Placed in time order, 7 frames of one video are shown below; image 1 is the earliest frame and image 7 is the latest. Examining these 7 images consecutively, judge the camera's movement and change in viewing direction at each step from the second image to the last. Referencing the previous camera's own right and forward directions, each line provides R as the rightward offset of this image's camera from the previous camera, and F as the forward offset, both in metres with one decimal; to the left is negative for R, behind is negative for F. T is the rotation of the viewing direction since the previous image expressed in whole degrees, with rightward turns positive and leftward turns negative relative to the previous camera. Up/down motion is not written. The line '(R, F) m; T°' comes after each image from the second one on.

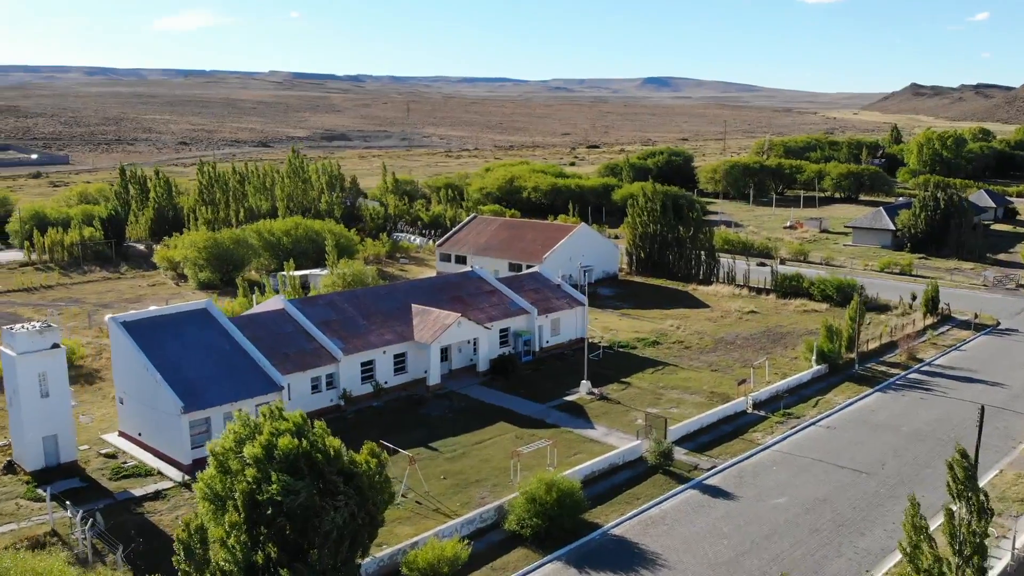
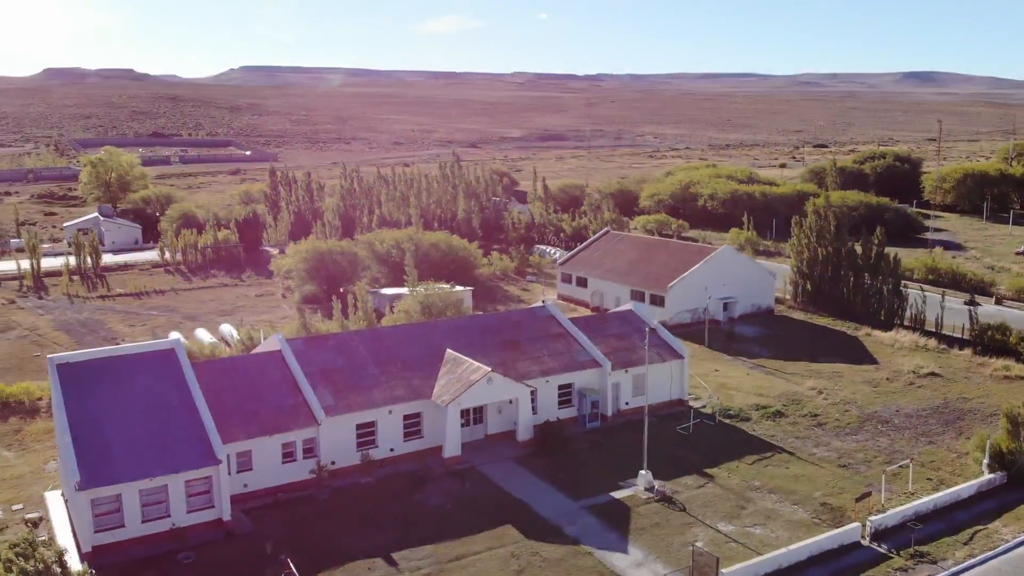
(+4.5, +7.8) m; -14°
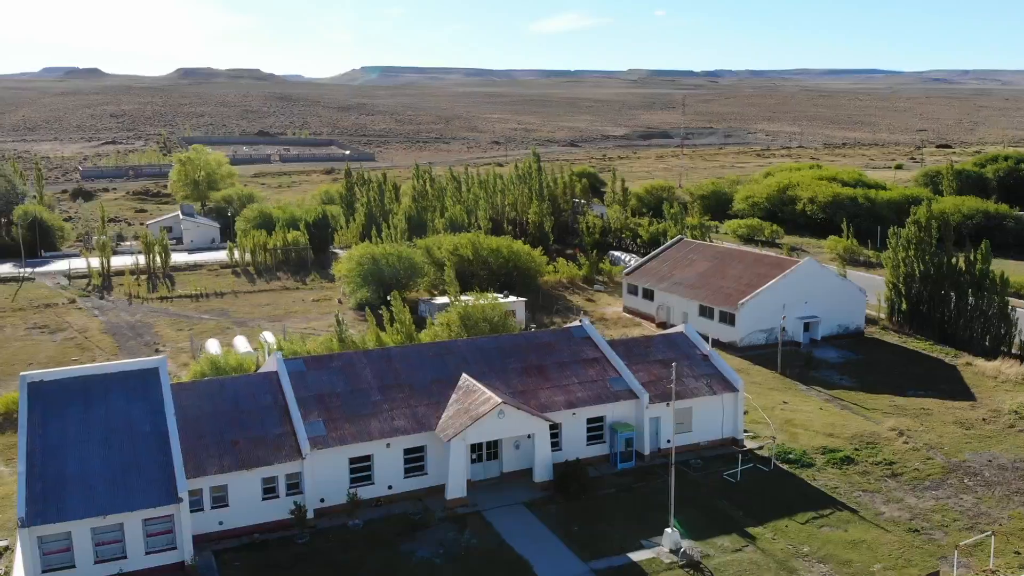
(+2.1, +3.0) m; -7°
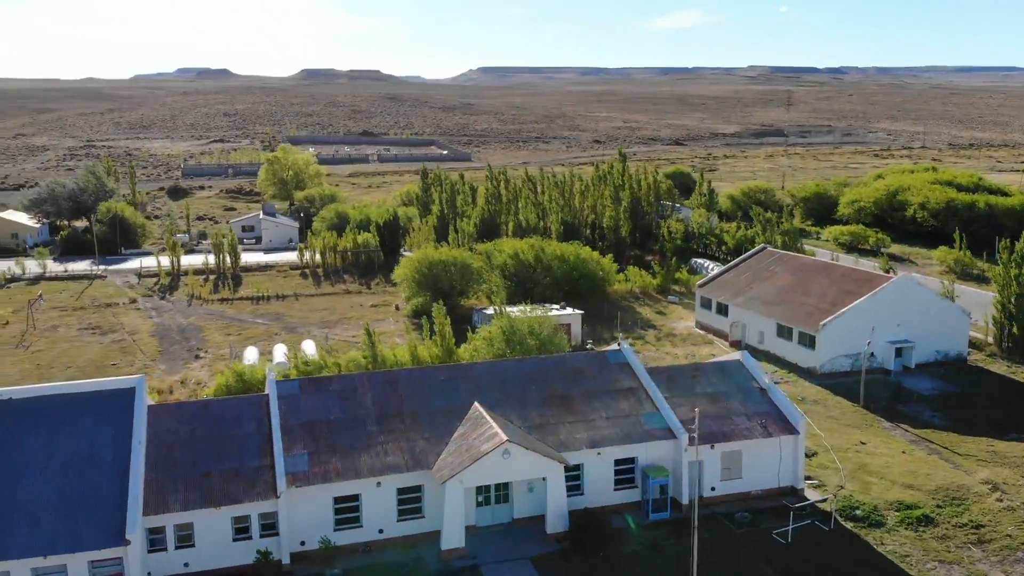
(+2.0, +2.9) m; -7°
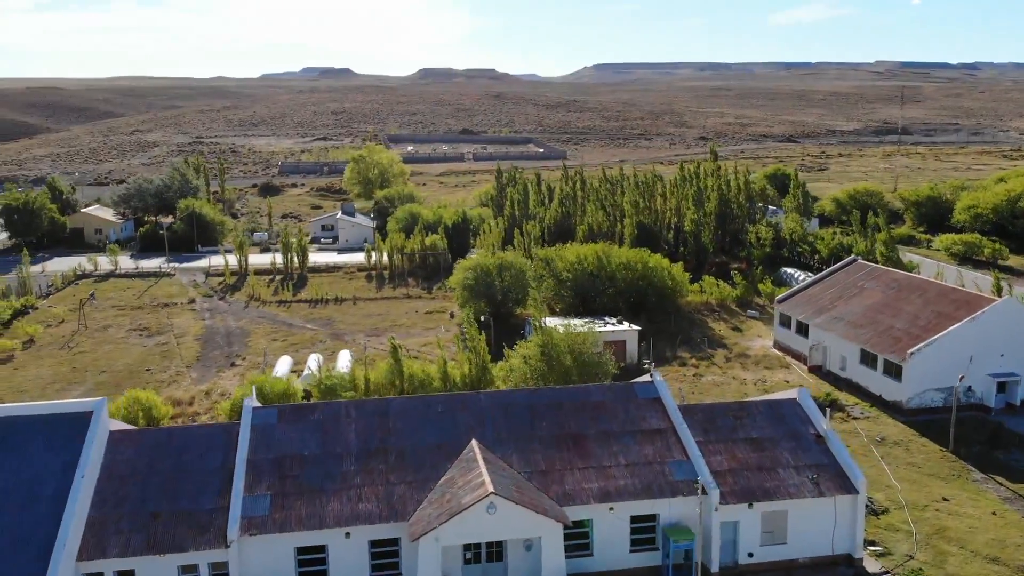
(+2.0, +3.0) m; -7°
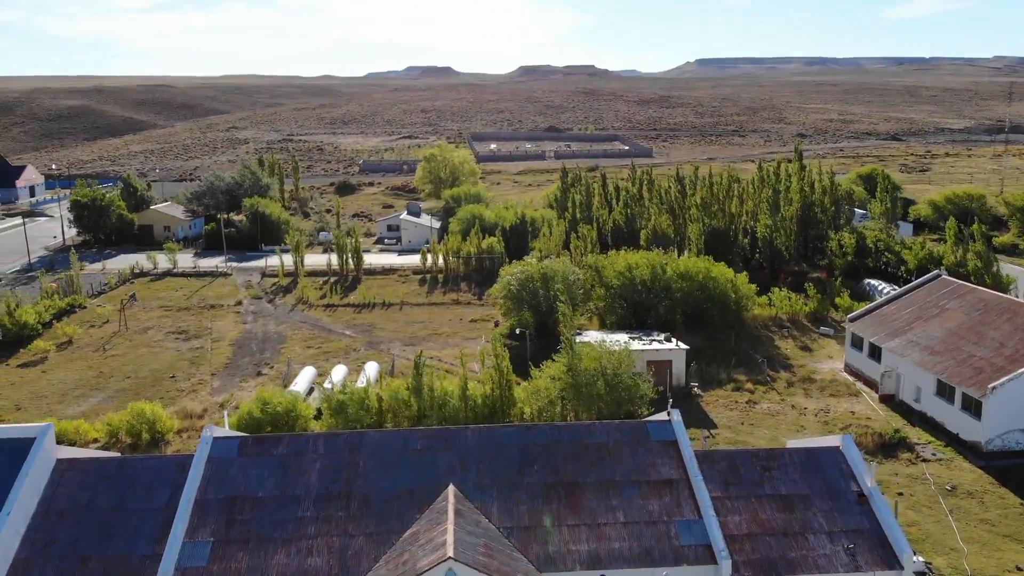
(+1.8, +2.5) m; -6°
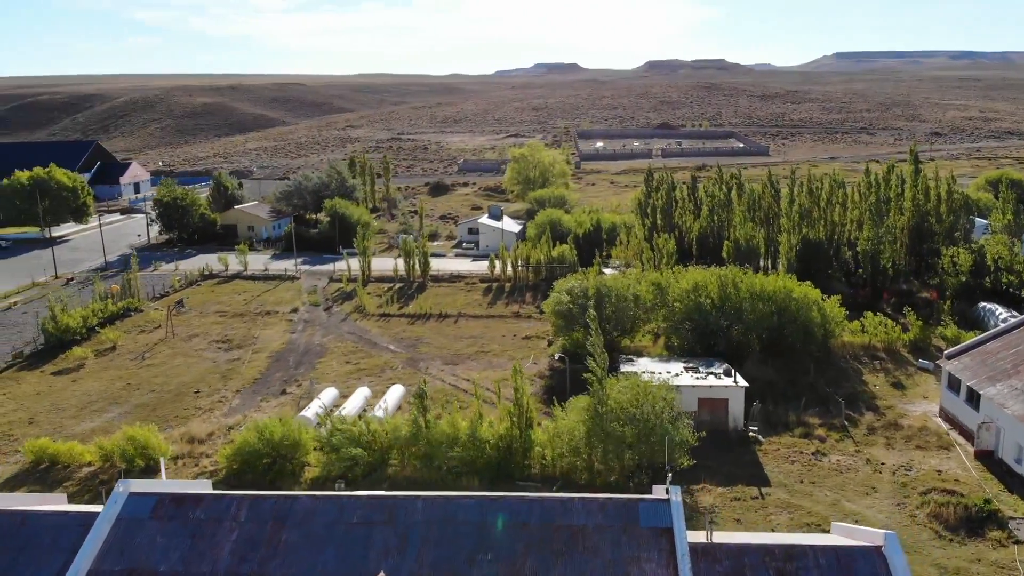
(+2.3, +3.2) m; -7°
